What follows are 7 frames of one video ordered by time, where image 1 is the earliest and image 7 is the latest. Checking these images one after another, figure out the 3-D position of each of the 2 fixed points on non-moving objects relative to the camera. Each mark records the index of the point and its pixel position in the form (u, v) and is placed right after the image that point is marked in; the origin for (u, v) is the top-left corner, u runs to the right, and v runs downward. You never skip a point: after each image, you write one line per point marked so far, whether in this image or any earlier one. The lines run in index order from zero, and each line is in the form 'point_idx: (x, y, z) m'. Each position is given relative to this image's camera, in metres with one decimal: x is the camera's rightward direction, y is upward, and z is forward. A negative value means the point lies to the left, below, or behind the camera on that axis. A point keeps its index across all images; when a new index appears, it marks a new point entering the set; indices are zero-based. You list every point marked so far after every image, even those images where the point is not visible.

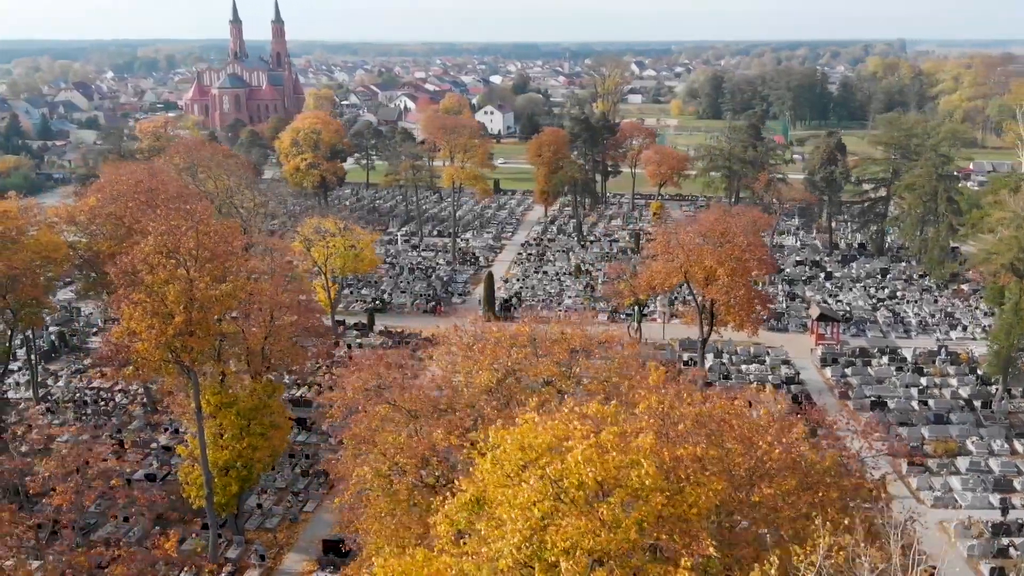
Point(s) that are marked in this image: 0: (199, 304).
0: (-6.0, -0.3, +15.3) m
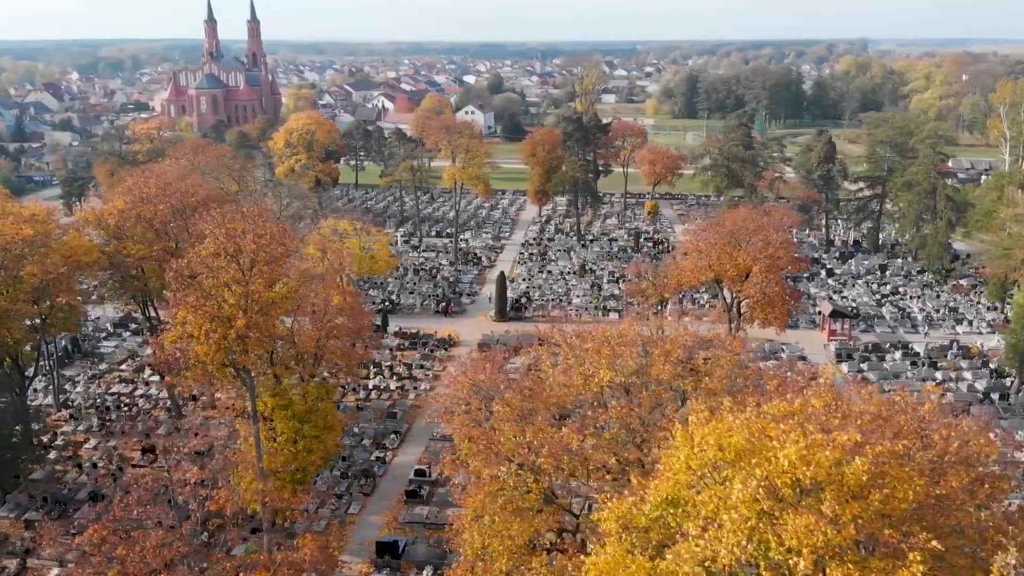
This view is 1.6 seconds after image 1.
0: (-4.9, -0.4, +15.1) m
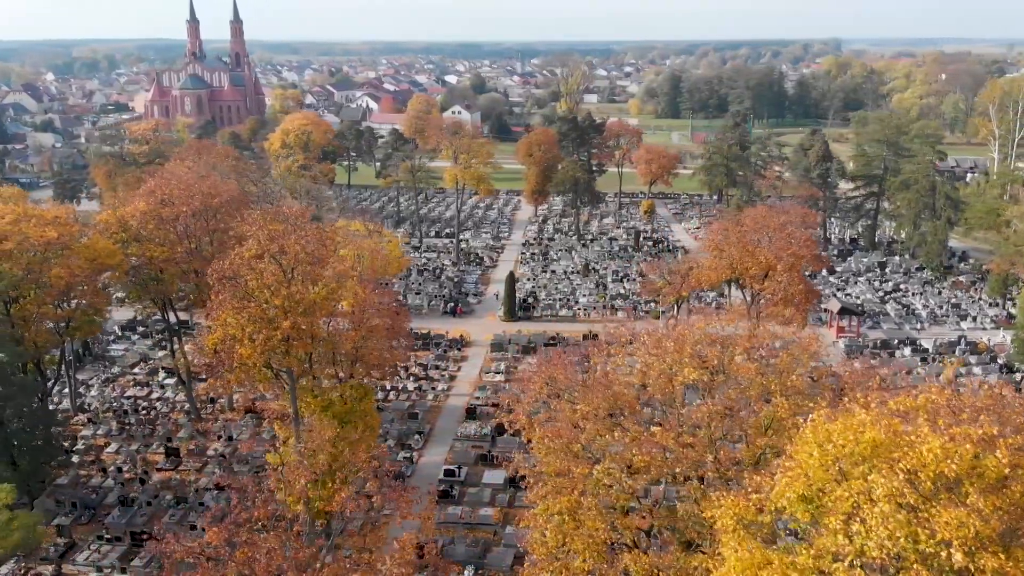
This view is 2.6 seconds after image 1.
0: (-4.0, -0.4, +15.1) m
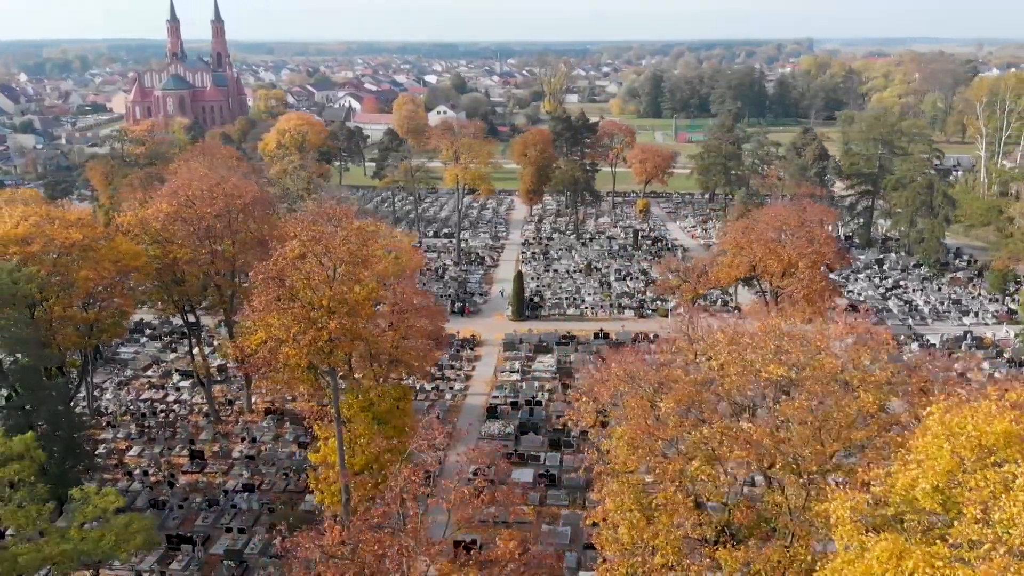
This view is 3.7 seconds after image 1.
0: (-3.1, -0.4, +15.0) m
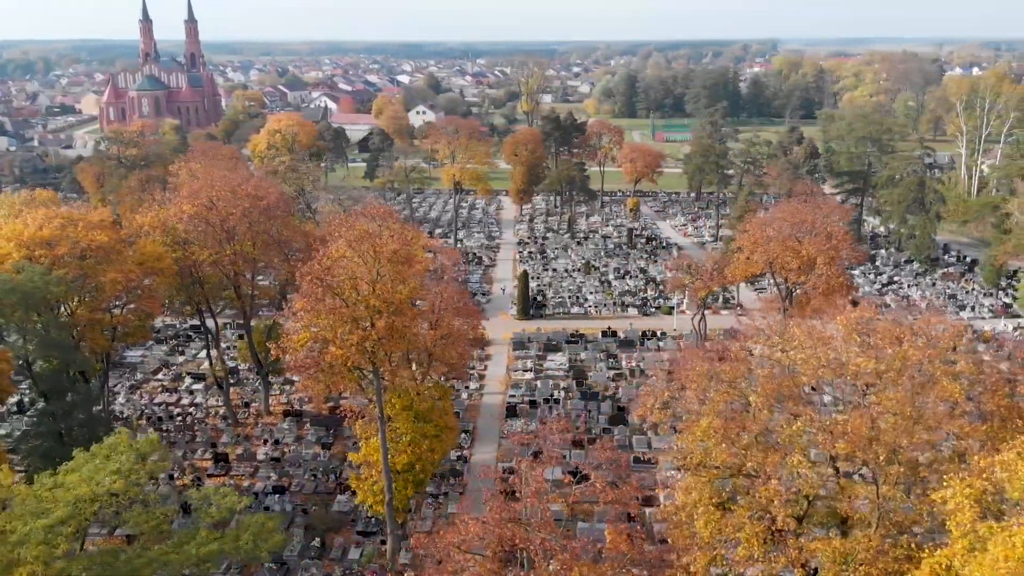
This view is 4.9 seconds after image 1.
0: (-2.3, -0.4, +15.0) m
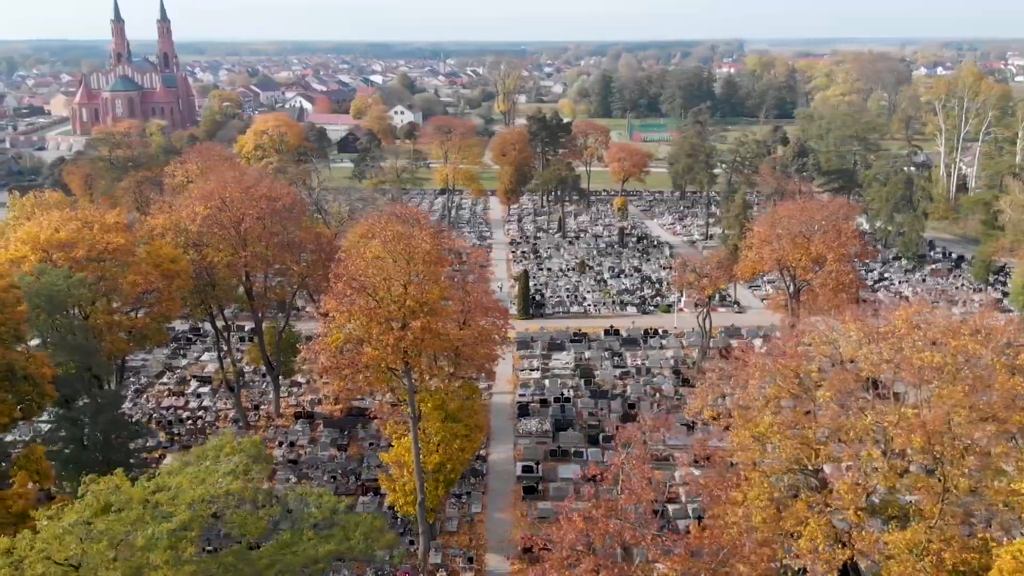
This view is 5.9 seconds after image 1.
0: (-1.6, -0.4, +15.0) m
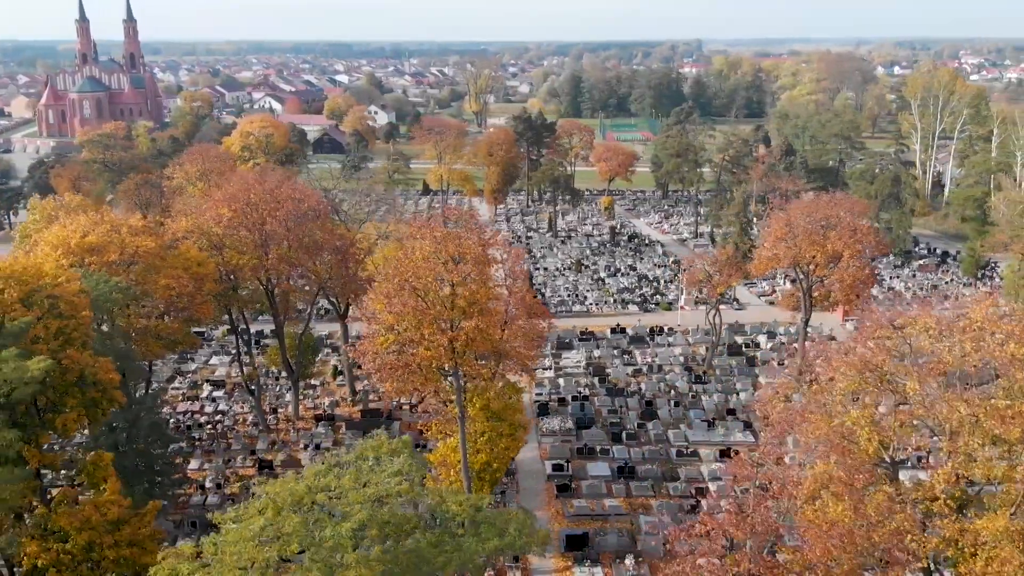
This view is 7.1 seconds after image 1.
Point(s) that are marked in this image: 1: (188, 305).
0: (-0.6, -0.4, +15.1) m
1: (-8.1, -0.4, +19.2) m
